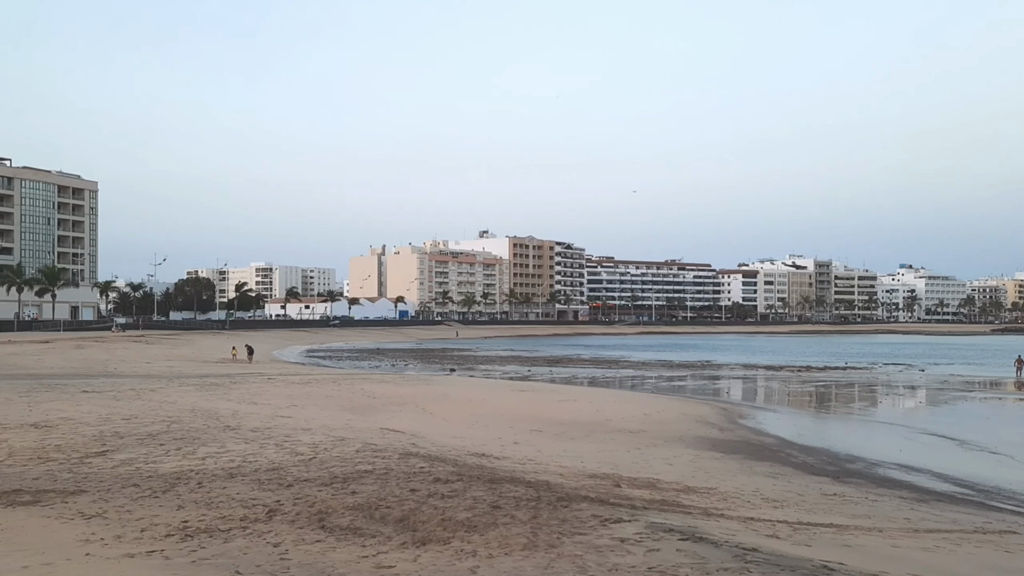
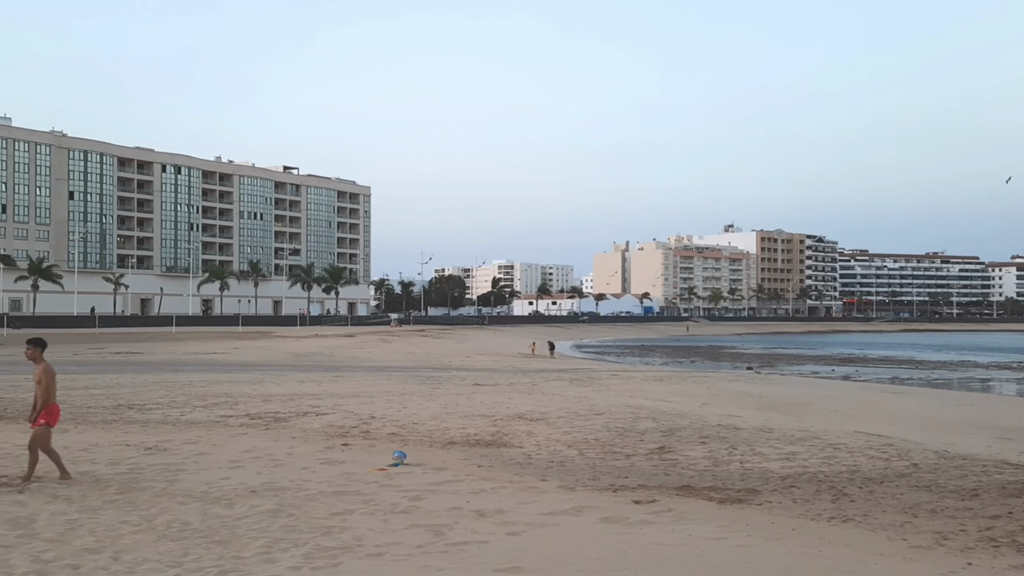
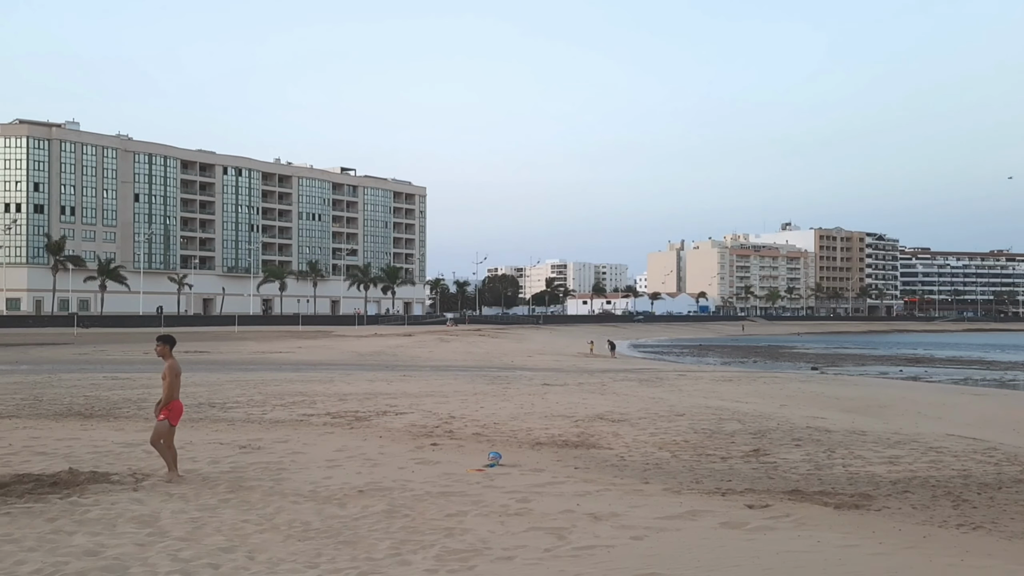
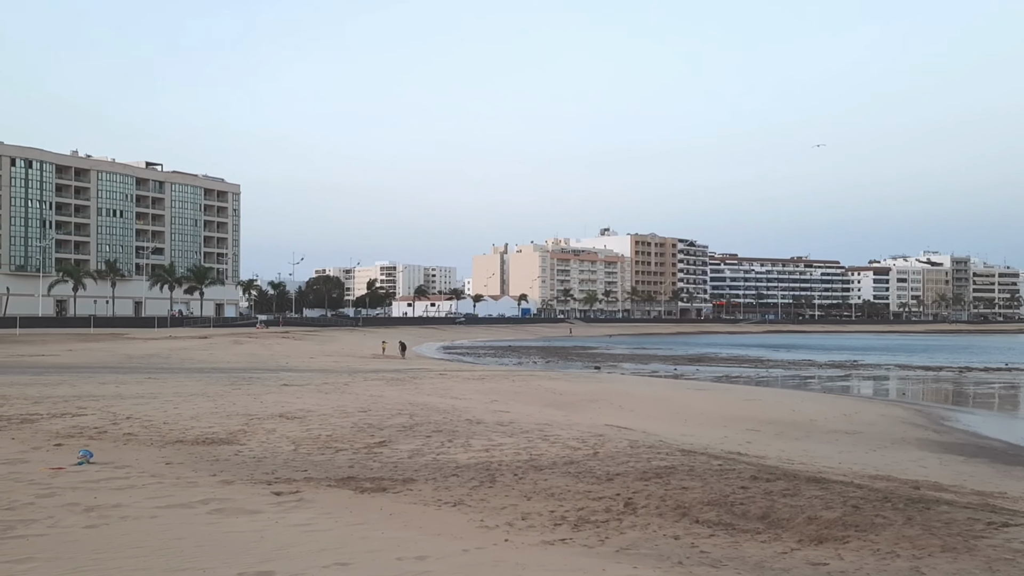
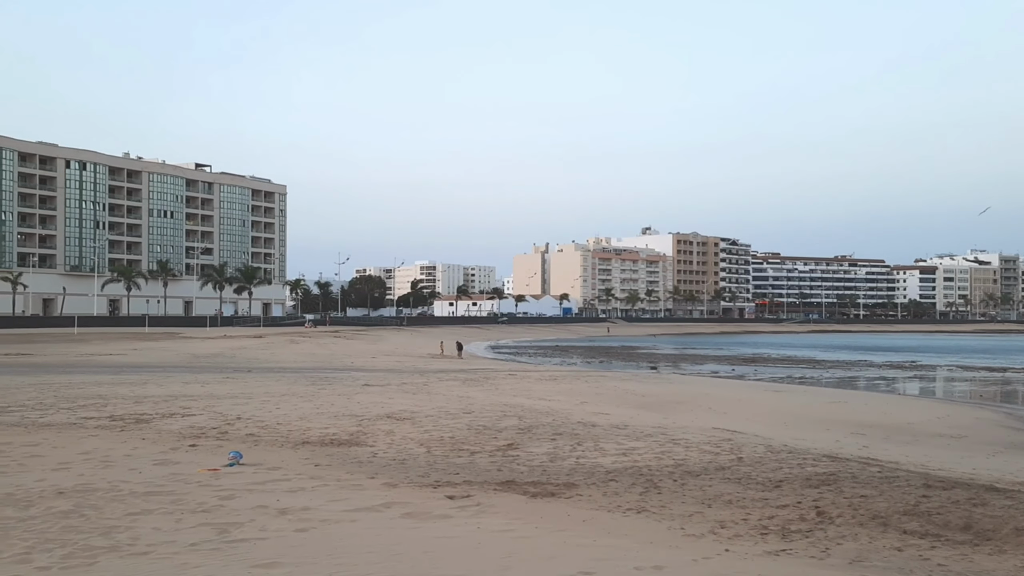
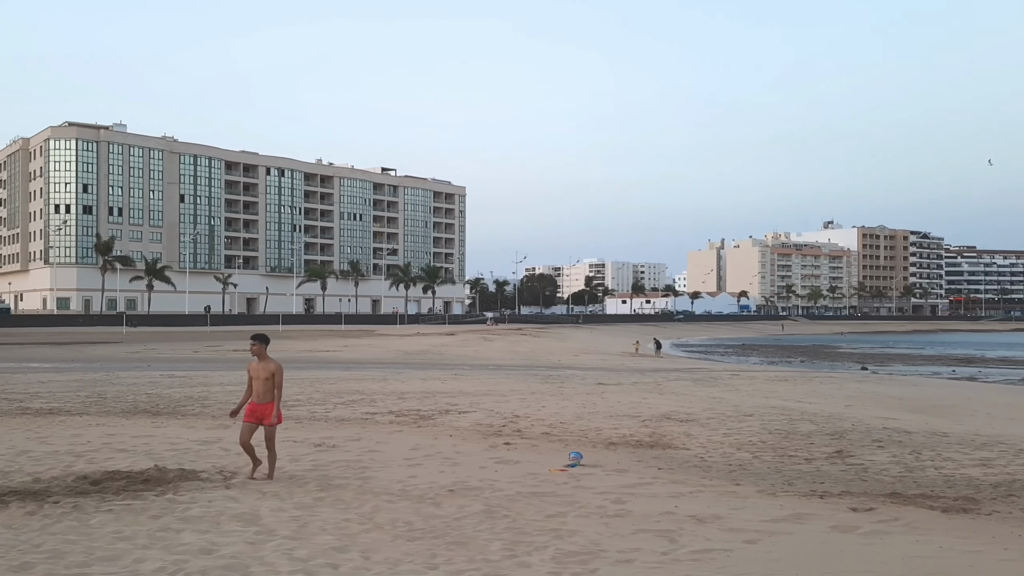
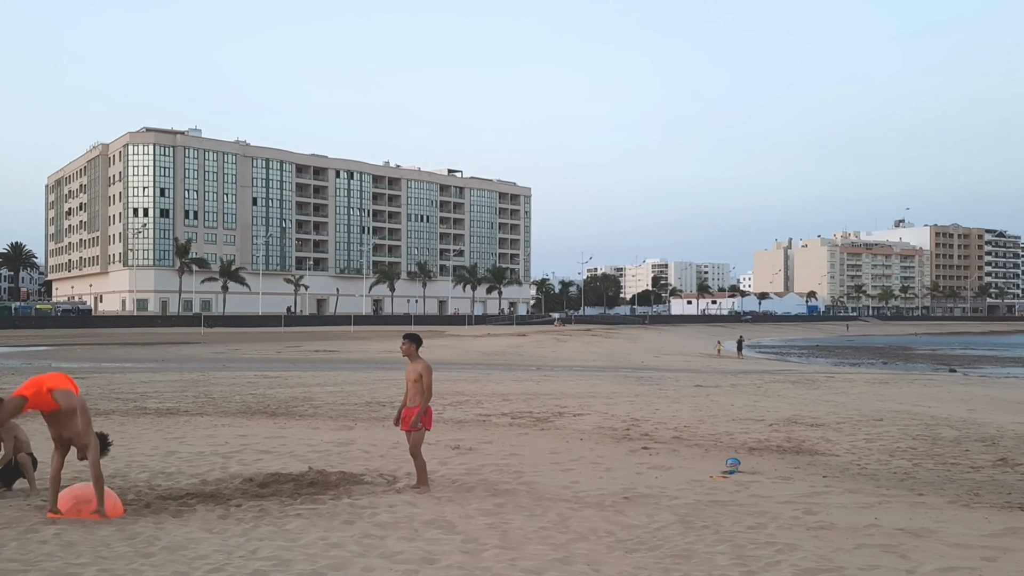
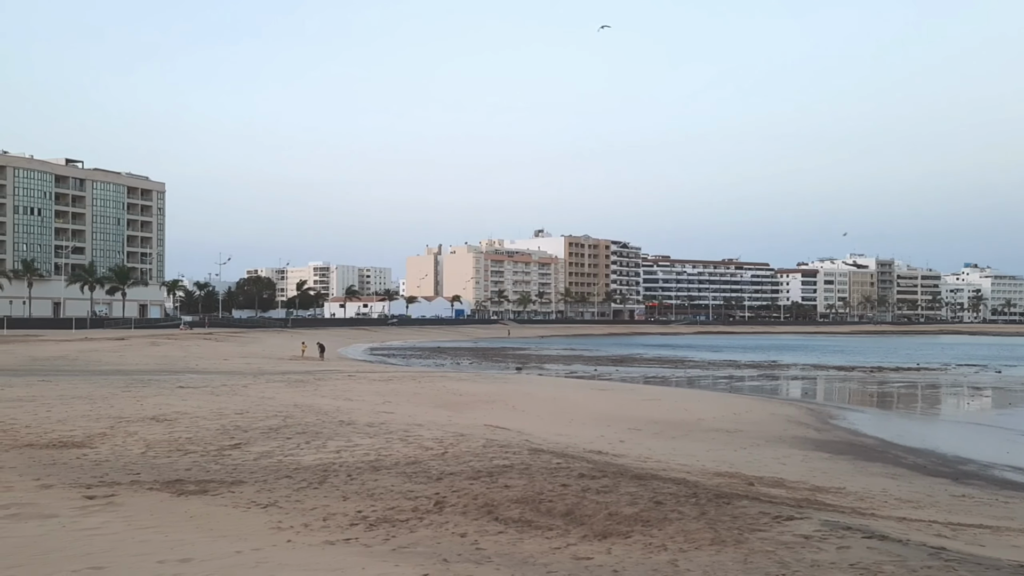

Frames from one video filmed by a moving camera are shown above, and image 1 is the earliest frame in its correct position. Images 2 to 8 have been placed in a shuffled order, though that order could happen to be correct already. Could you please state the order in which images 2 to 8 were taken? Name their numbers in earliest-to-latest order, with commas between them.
8, 4, 5, 2, 3, 6, 7
